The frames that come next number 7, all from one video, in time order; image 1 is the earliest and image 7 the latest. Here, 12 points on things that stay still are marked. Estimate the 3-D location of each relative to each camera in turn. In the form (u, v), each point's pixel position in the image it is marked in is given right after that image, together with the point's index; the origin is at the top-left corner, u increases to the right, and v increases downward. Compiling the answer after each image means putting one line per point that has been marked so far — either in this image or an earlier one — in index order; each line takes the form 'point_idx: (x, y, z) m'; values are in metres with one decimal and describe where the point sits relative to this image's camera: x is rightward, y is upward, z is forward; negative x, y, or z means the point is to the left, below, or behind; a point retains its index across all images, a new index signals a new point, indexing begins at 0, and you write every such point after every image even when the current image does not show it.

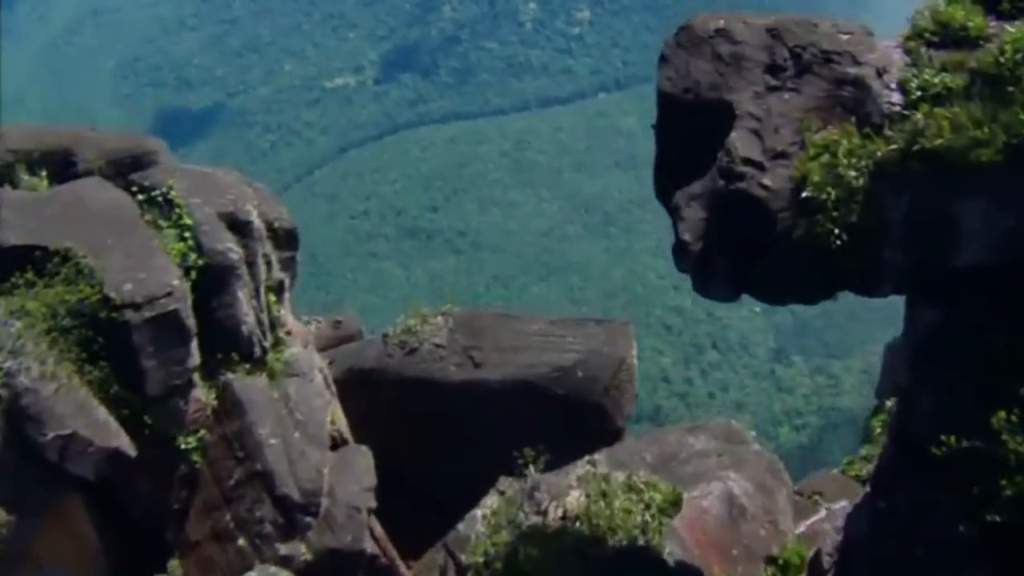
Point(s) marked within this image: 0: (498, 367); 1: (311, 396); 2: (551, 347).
0: (0.0, -0.3, +4.2) m
1: (-0.6, -0.3, +3.5) m
2: (+0.1, -0.2, +4.2) m
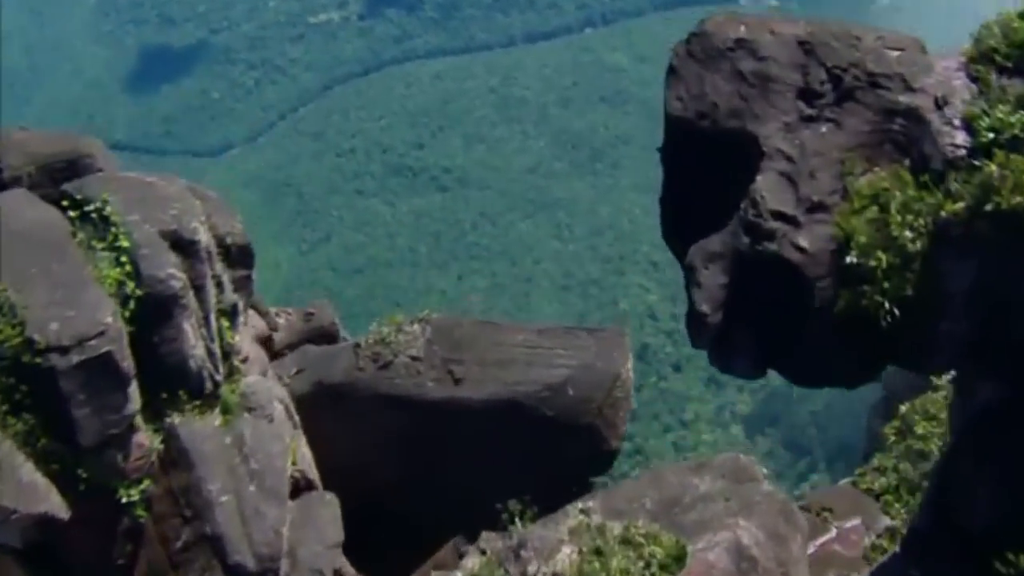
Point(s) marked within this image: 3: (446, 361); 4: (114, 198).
0: (-0.1, -0.3, +3.8) m
1: (-0.6, -0.4, +3.1) m
2: (+0.1, -0.2, +3.8) m
3: (-0.2, -0.2, +3.9) m
4: (-1.0, +0.2, +3.0) m
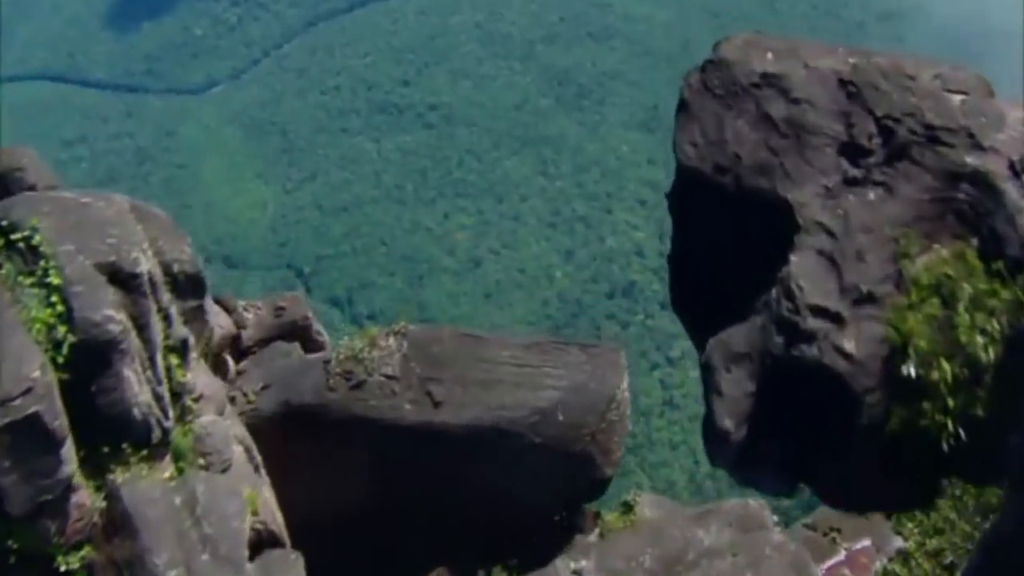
0: (-0.1, -0.3, +3.5) m
1: (-0.6, -0.5, +2.8) m
2: (0.0, -0.3, +3.5) m
3: (-0.3, -0.3, +3.6) m
4: (-1.0, +0.1, +2.7) m
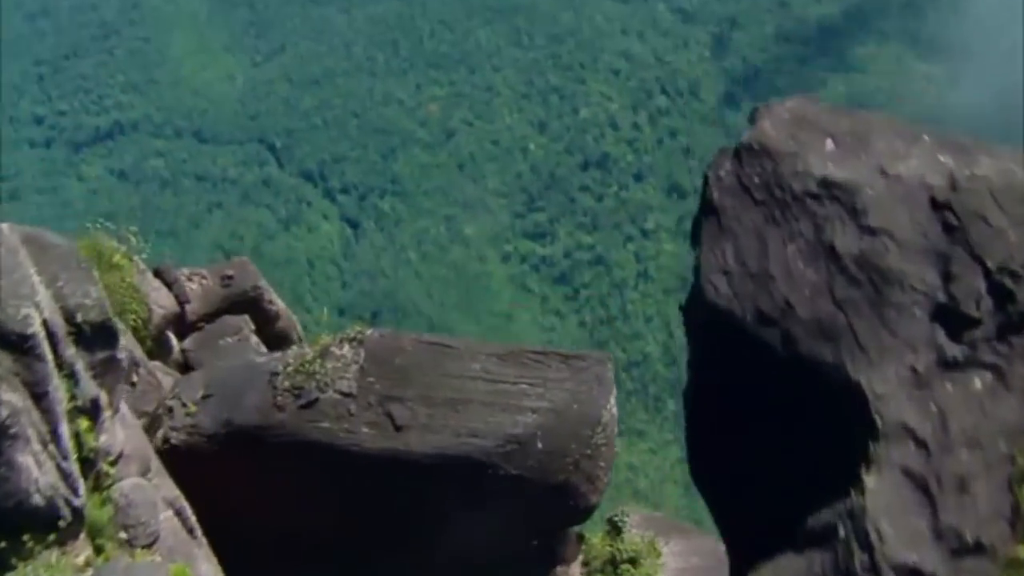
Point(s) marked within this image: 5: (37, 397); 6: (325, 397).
0: (-0.2, -0.4, +3.1) m
1: (-0.7, -0.6, +2.3) m
2: (0.0, -0.3, +3.1) m
3: (-0.3, -0.3, +3.1) m
4: (-1.1, 0.0, +2.2) m
5: (-0.9, -0.2, +2.2) m
6: (-0.5, -0.3, +3.2) m
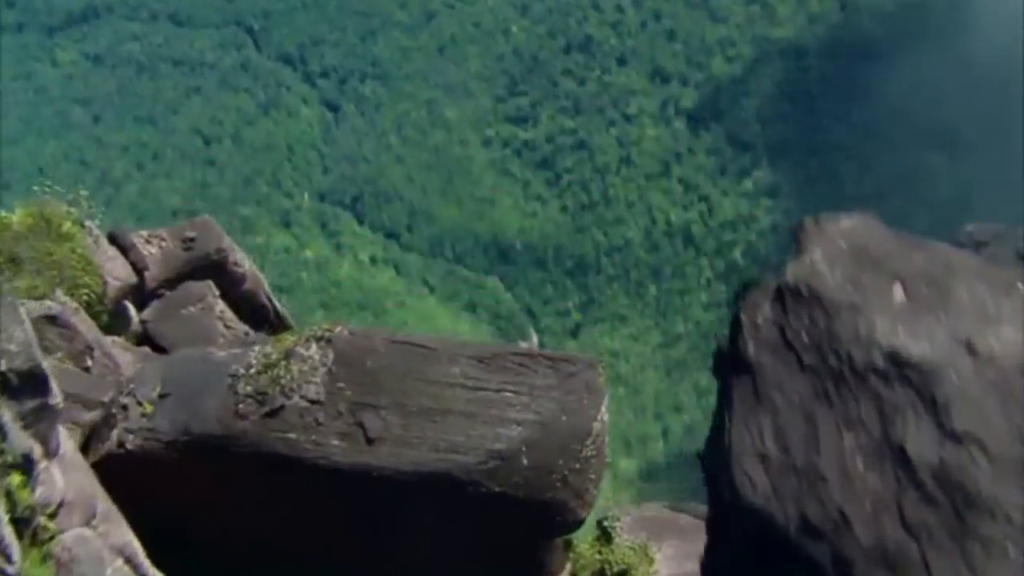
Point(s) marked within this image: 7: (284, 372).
0: (-0.2, -0.4, +2.8) m
1: (-0.7, -0.6, +2.1) m
2: (-0.1, -0.3, +2.8) m
3: (-0.4, -0.3, +2.9) m
4: (-1.1, -0.1, +1.9) m
5: (-0.9, -0.3, +2.0) m
6: (-0.5, -0.3, +2.9) m
7: (-0.5, -0.2, +2.9) m
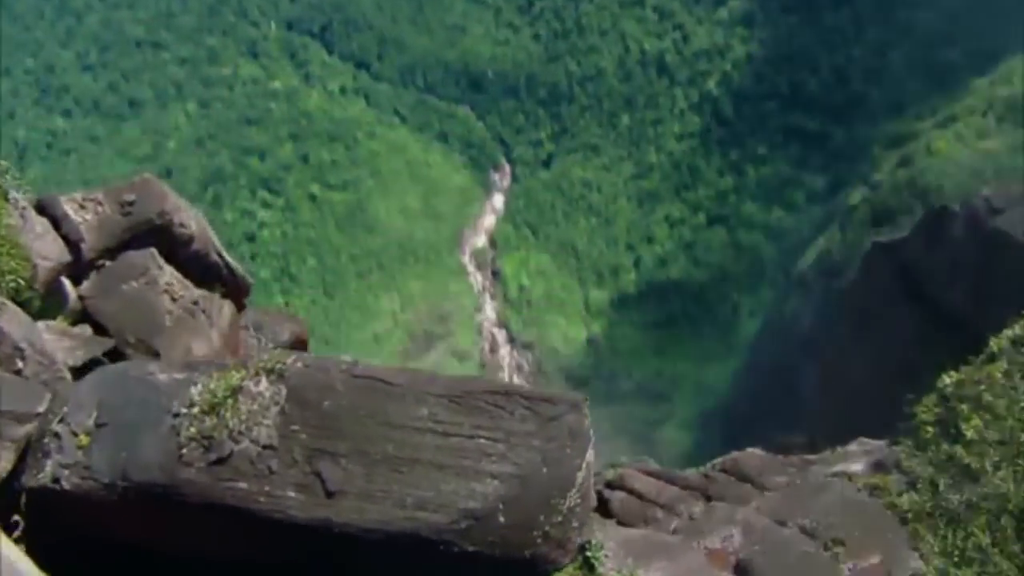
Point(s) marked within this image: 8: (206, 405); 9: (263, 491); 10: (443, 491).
0: (-0.3, -0.4, +2.6) m
1: (-0.8, -0.8, +1.9) m
2: (-0.1, -0.4, +2.6) m
3: (-0.4, -0.4, +2.6) m
4: (-1.1, -0.3, +1.6) m
5: (-0.9, -0.5, +1.7) m
6: (-0.6, -0.3, +2.6) m
7: (-0.6, -0.3, +2.6) m
8: (-0.6, -0.3, +2.6) m
9: (-0.5, -0.4, +2.6) m
10: (-0.2, -0.4, +2.5) m
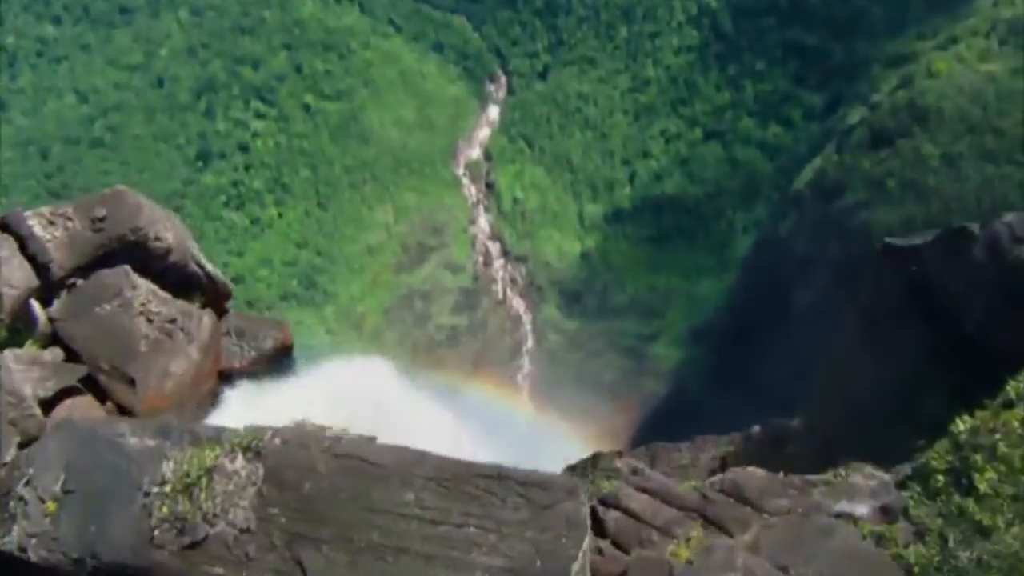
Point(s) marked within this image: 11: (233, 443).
0: (-0.3, -0.6, +2.4) m
1: (-0.8, -1.0, +1.8) m
2: (-0.1, -0.5, +2.4) m
3: (-0.4, -0.5, +2.4) m
4: (-1.1, -0.5, +1.4) m
5: (-0.9, -0.7, +1.5) m
6: (-0.6, -0.5, +2.5) m
7: (-0.6, -0.4, +2.5) m
8: (-0.7, -0.4, +2.5) m
9: (-0.5, -0.6, +2.4) m
10: (-0.2, -0.6, +2.4) m
11: (-0.6, -0.3, +2.5) m
